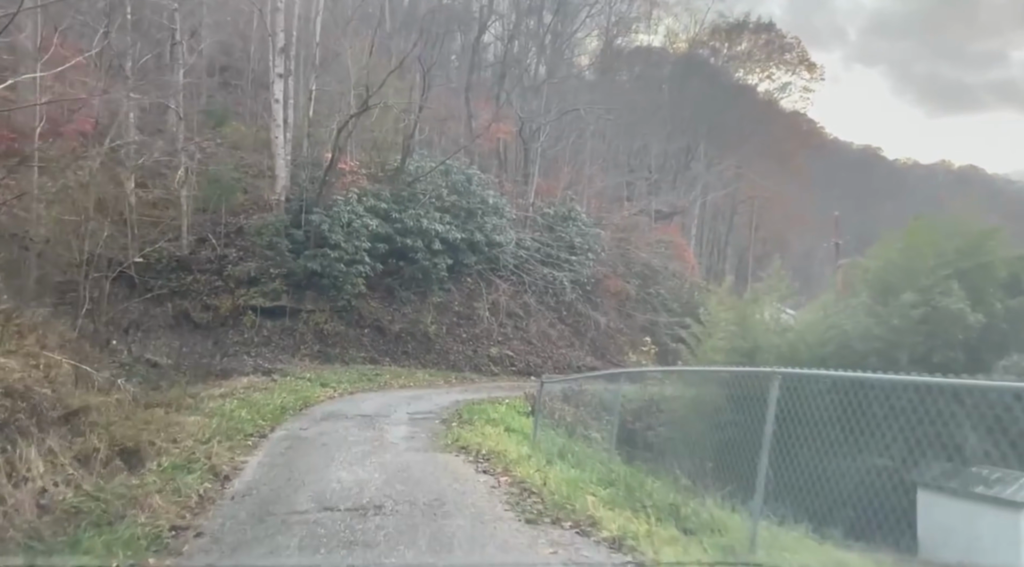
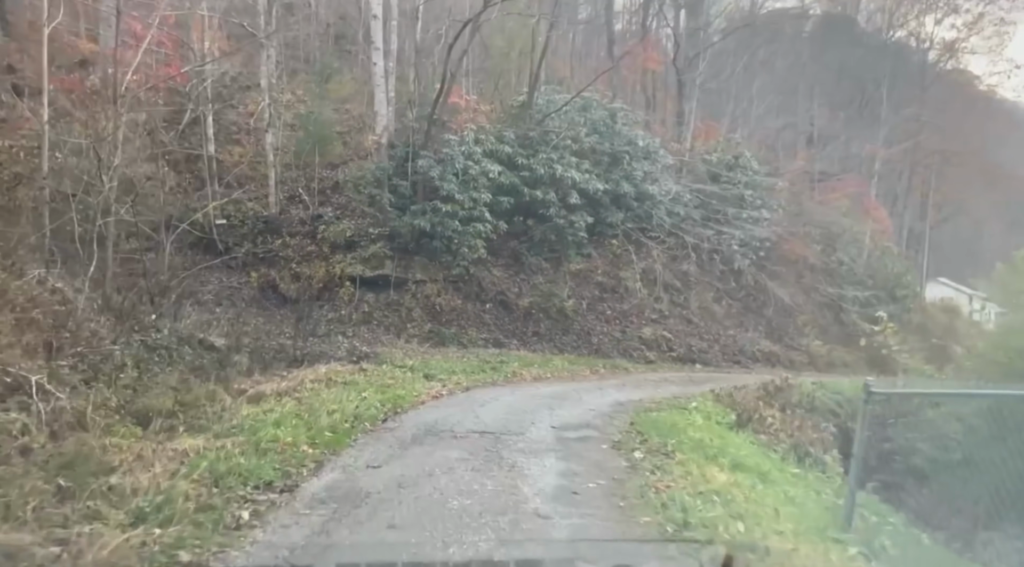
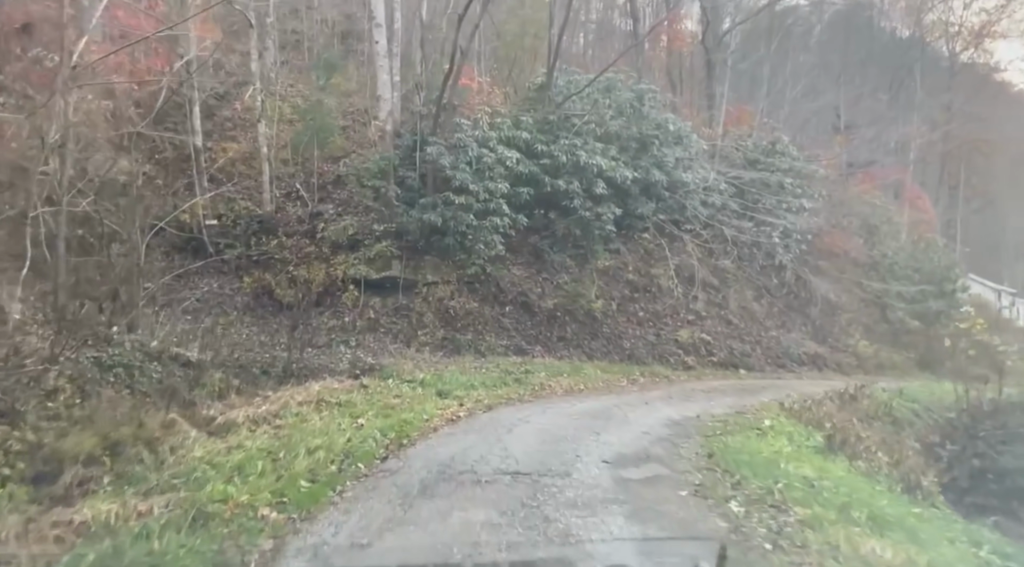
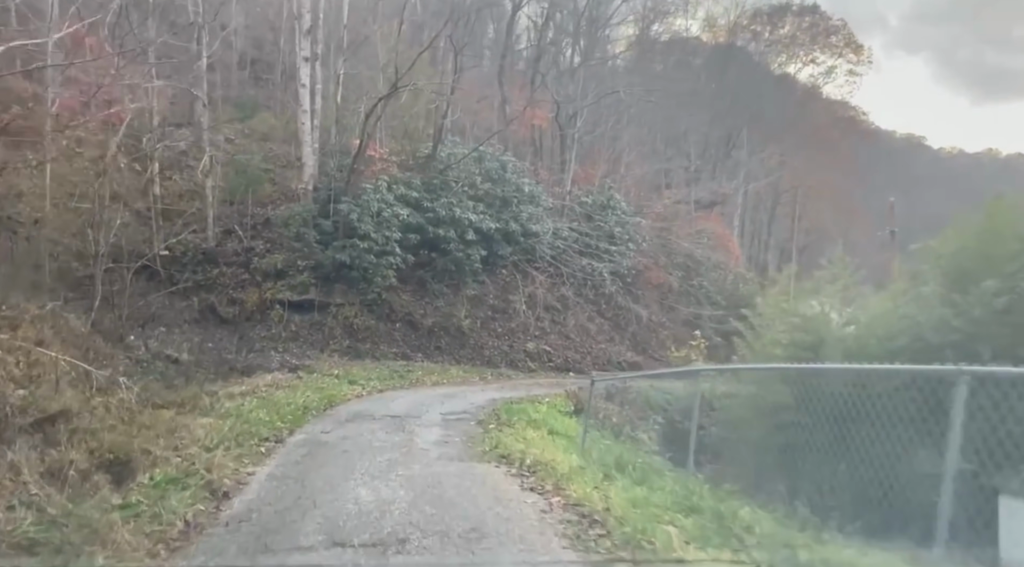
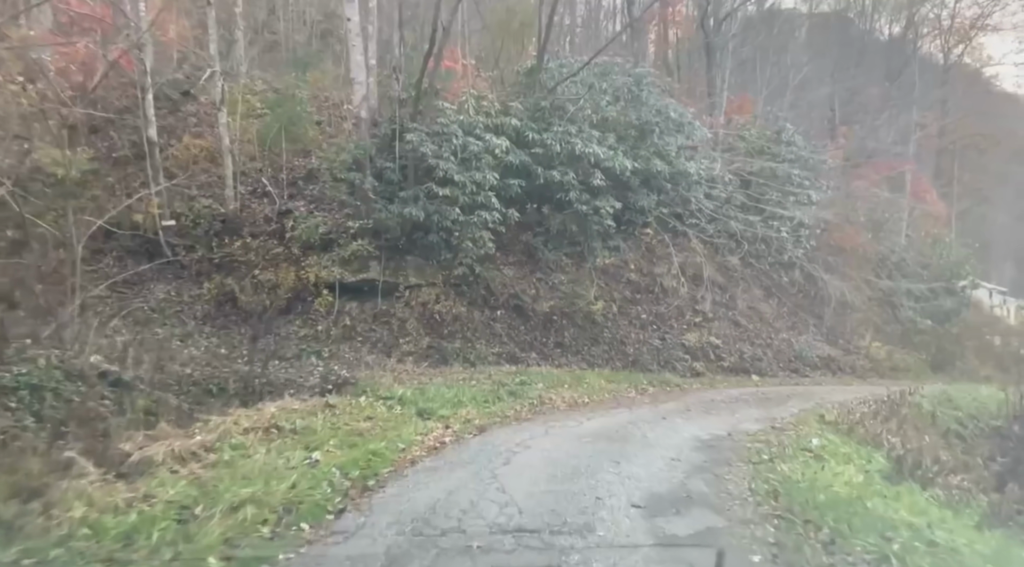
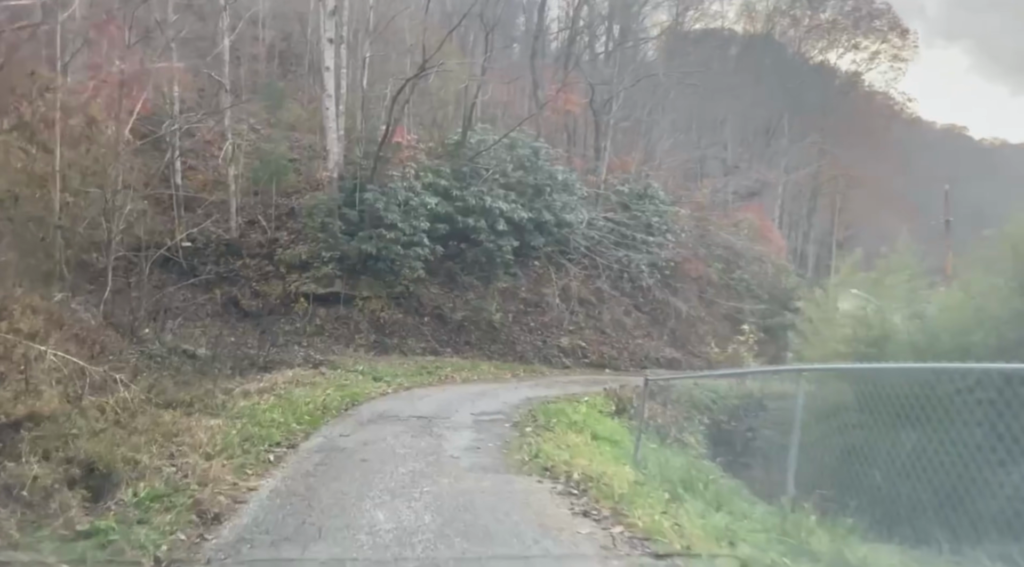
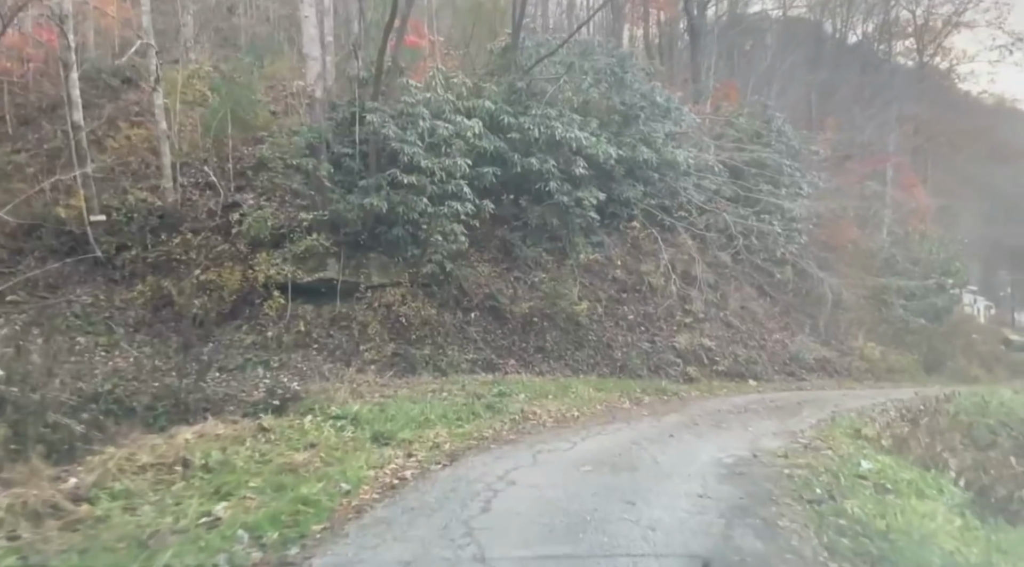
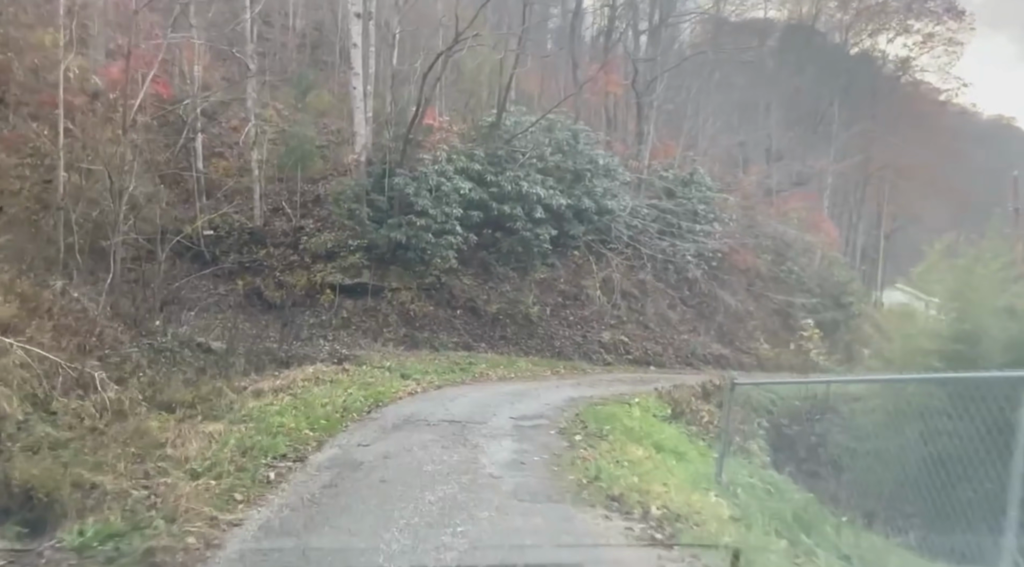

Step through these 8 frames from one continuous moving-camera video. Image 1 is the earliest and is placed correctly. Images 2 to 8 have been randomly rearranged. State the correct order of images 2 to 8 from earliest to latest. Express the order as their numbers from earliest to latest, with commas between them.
4, 6, 8, 2, 3, 5, 7
